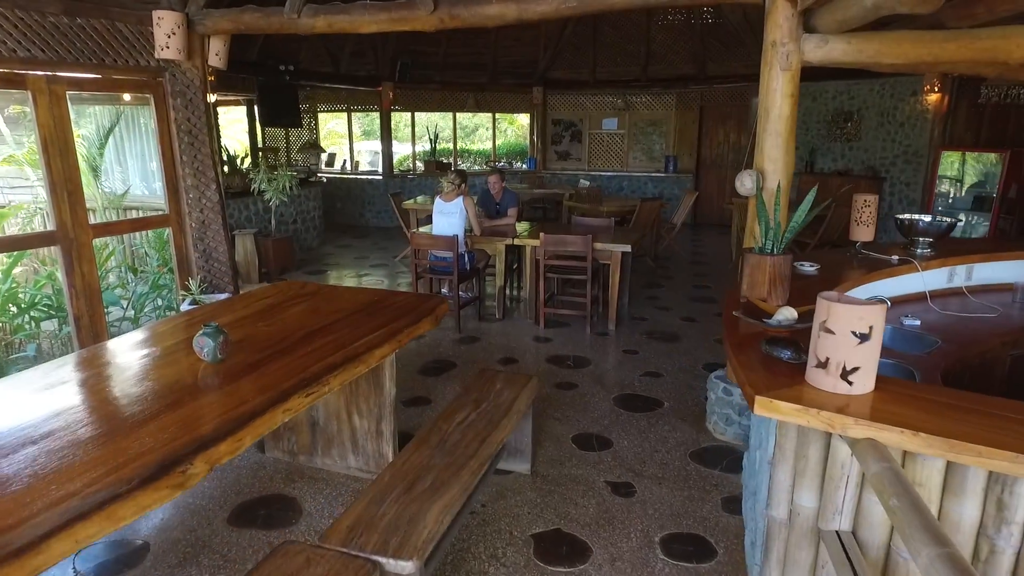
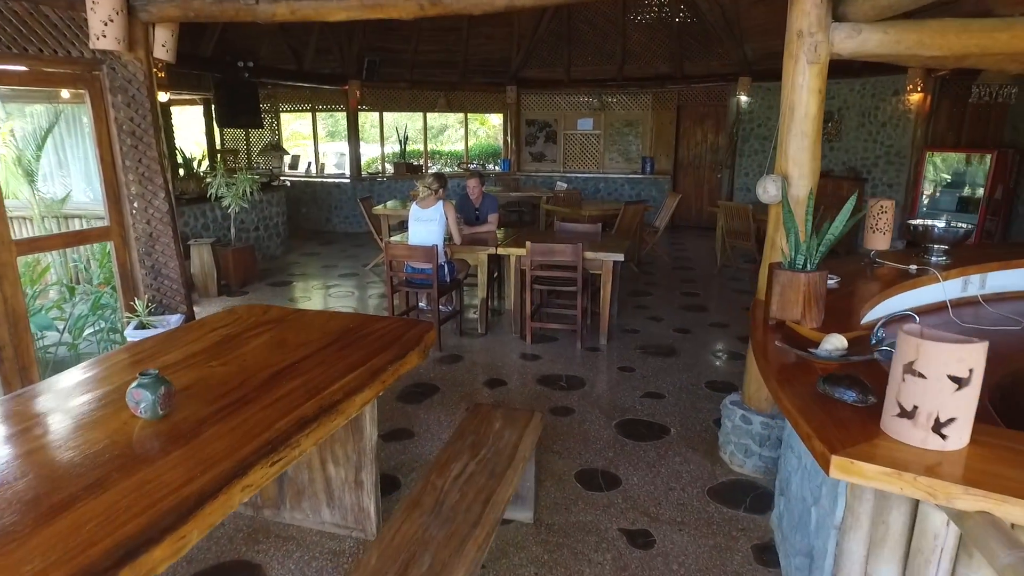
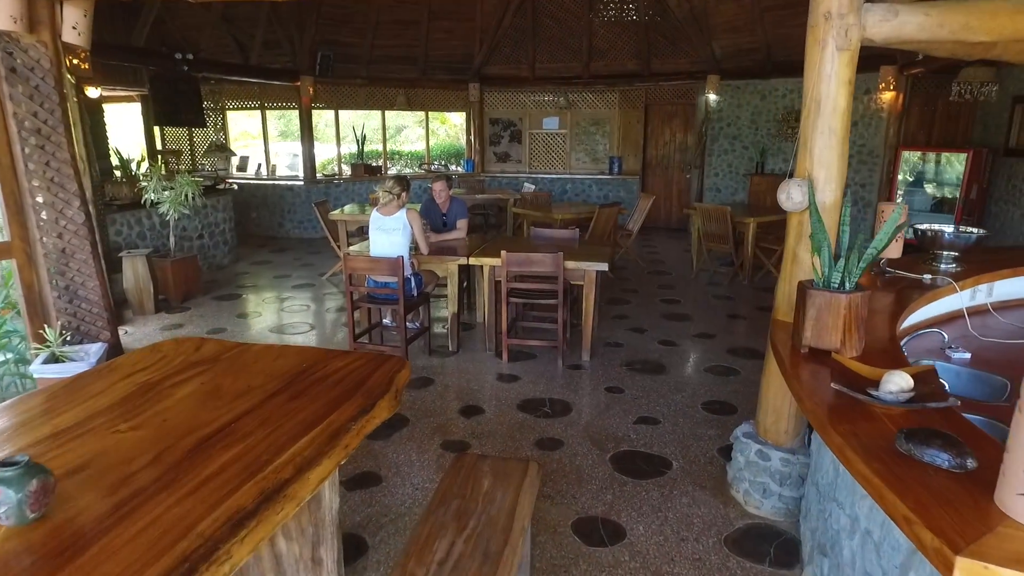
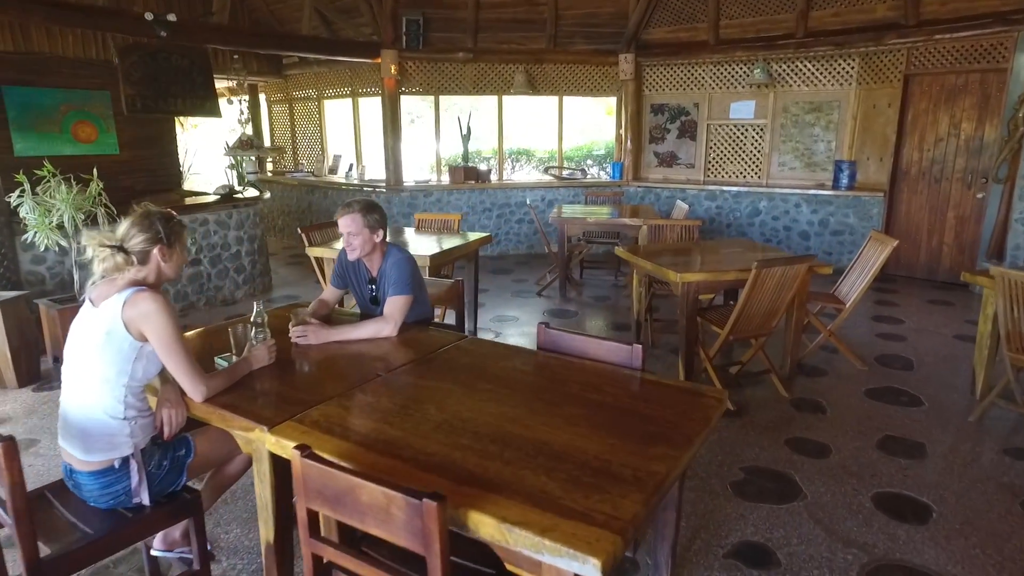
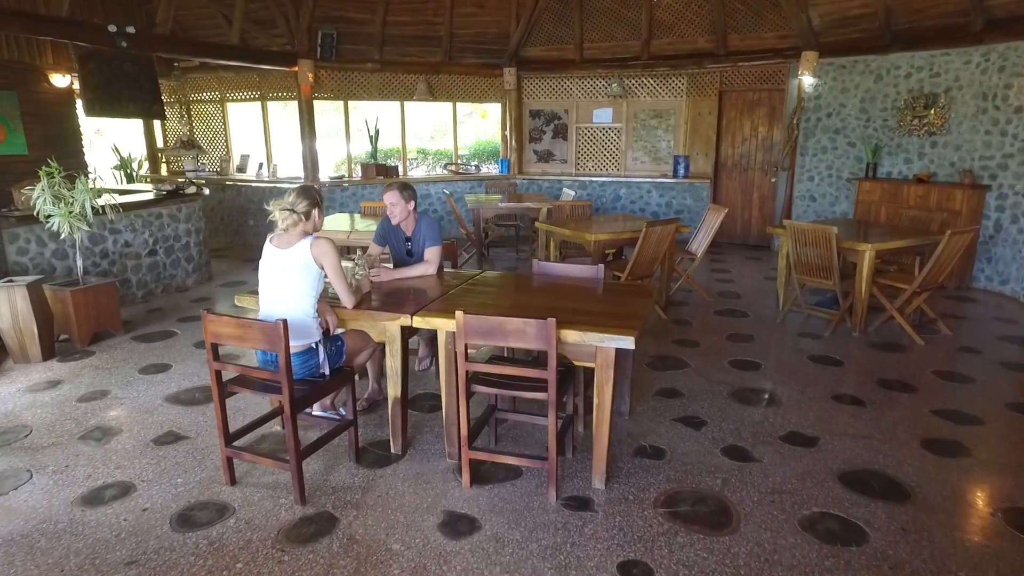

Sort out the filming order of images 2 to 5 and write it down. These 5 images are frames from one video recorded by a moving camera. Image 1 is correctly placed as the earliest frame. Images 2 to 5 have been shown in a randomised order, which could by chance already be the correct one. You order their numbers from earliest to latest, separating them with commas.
2, 3, 5, 4
